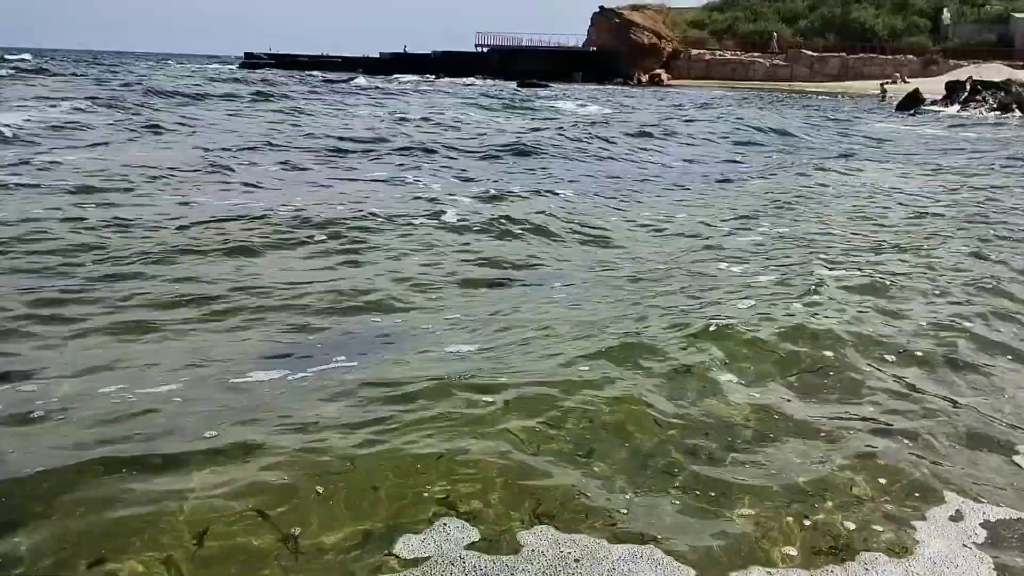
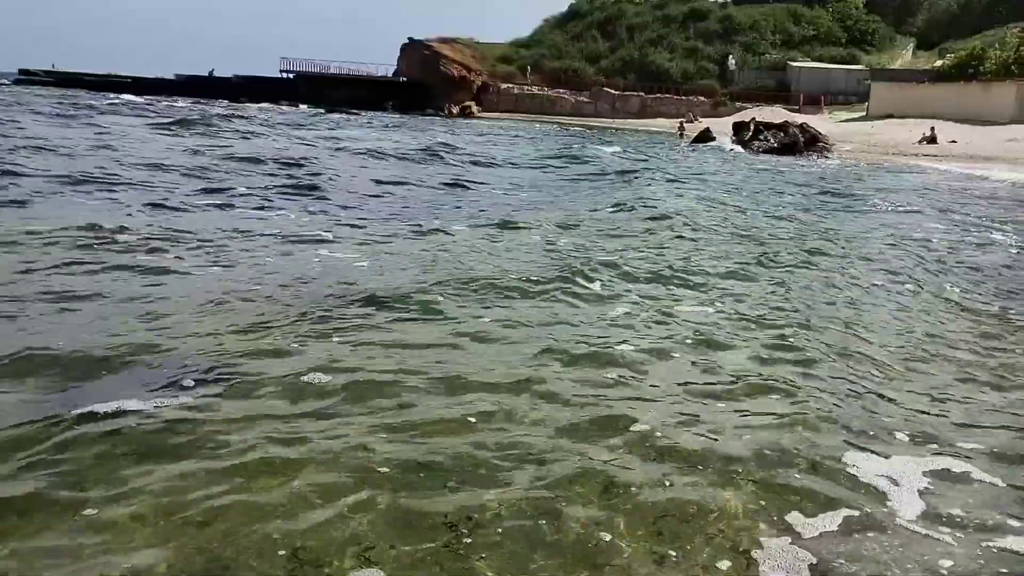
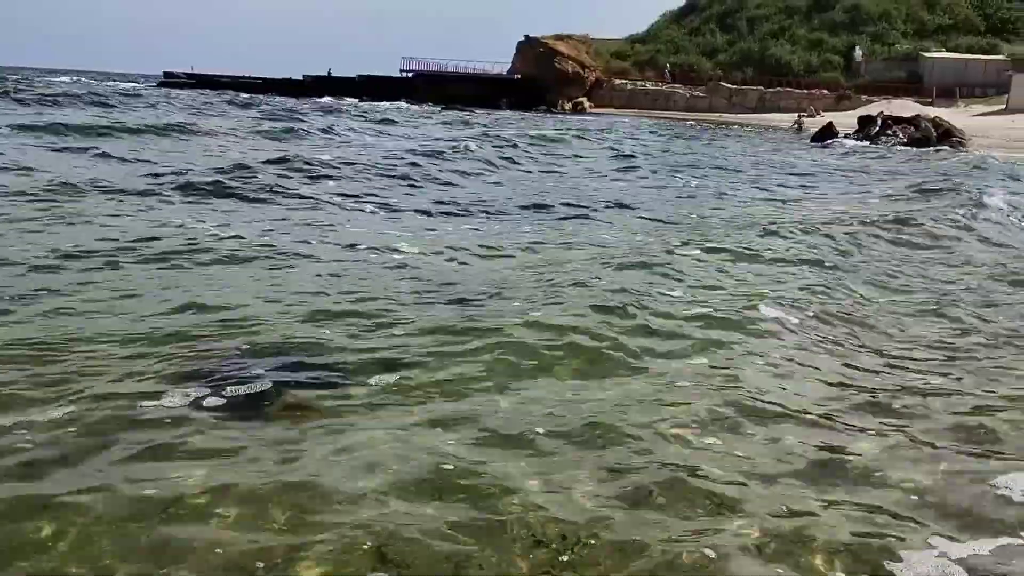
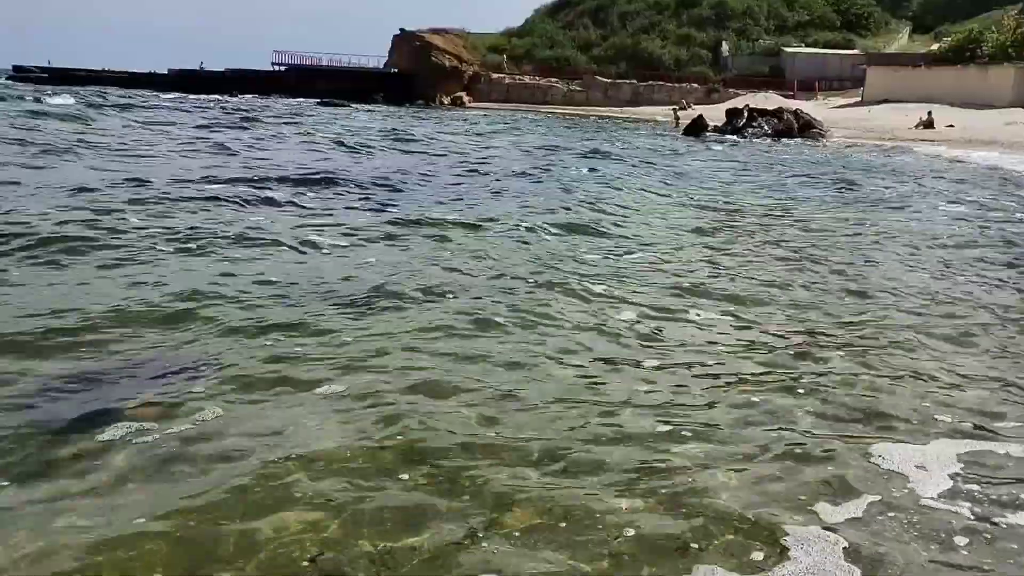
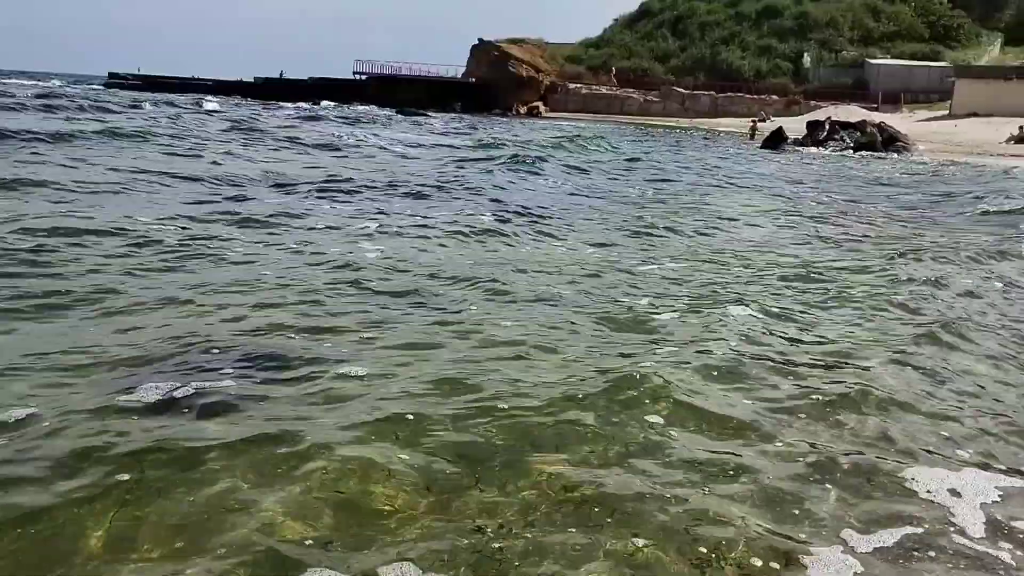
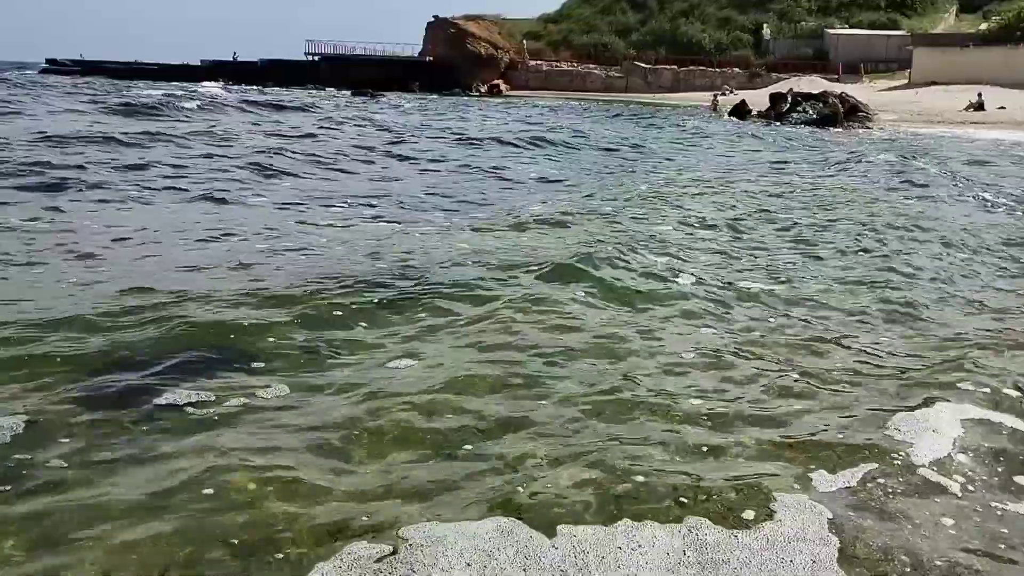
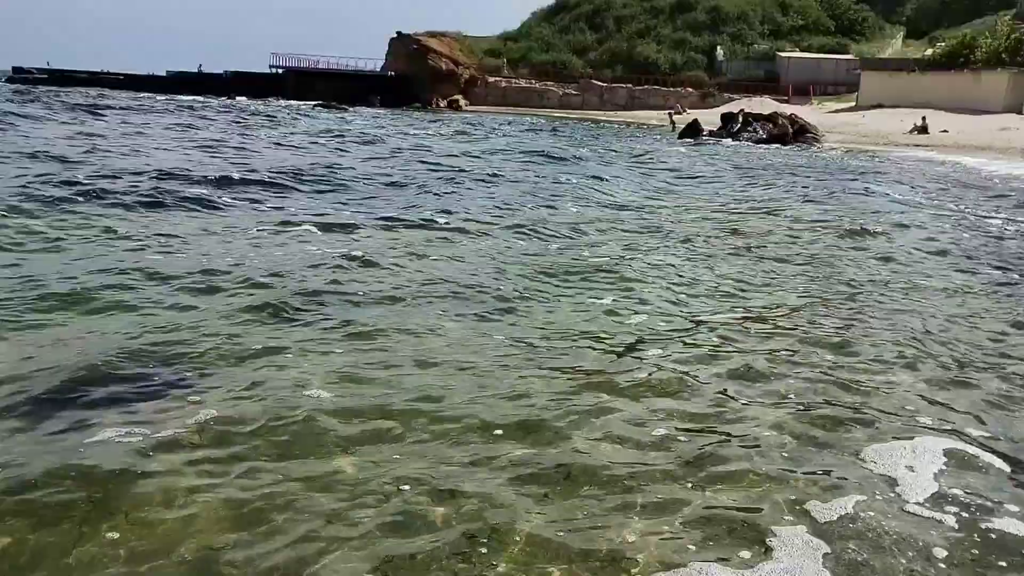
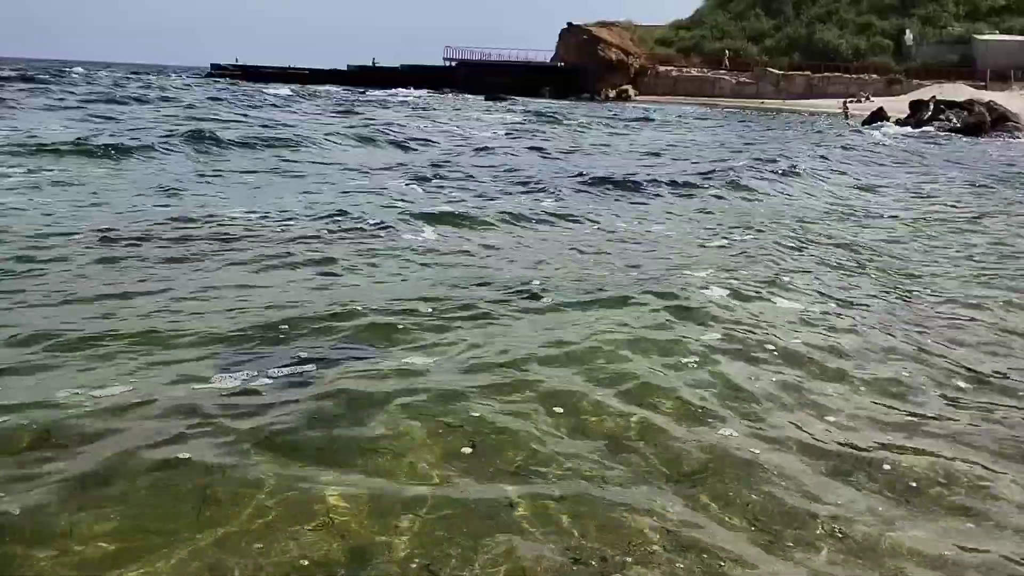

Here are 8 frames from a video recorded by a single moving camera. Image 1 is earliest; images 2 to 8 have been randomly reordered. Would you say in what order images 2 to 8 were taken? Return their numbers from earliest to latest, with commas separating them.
8, 3, 5, 2, 7, 4, 6
